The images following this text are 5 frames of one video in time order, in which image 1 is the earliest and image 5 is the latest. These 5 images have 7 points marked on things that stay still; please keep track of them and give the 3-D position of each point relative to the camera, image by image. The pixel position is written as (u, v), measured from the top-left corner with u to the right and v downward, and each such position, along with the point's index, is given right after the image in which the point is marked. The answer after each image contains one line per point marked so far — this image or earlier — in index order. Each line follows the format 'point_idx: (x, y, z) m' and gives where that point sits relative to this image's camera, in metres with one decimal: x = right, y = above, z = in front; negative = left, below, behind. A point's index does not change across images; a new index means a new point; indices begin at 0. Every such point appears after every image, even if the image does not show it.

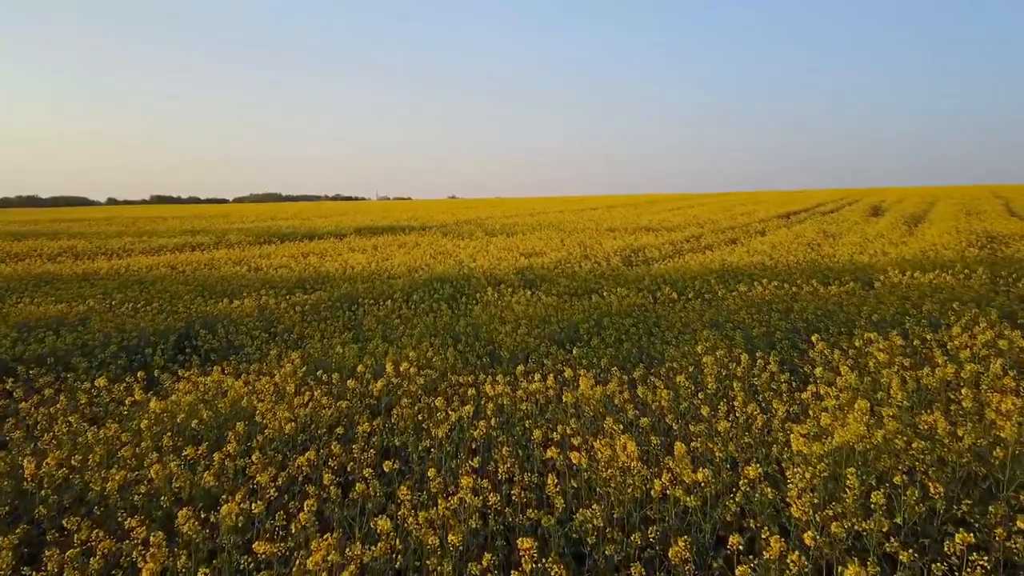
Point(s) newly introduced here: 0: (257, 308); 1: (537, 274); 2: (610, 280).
0: (-4.7, -0.4, +10.4) m
1: (+0.6, +0.4, +14.2) m
2: (+2.2, +0.2, +12.9) m
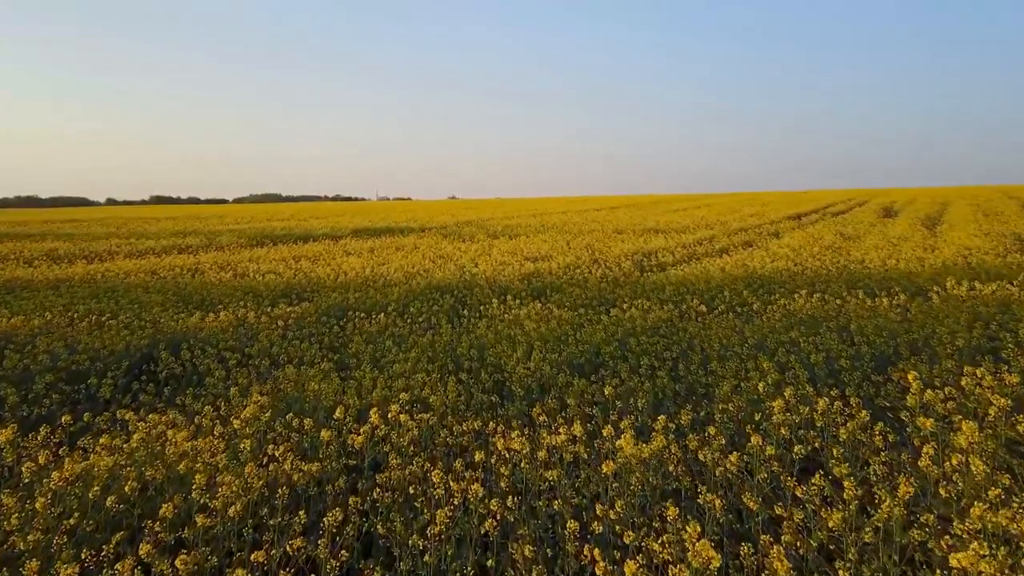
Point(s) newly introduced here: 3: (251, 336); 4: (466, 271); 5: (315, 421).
0: (-4.5, -0.6, +9.3) m
1: (+0.8, +0.2, +13.0) m
2: (+2.4, 0.0, +11.7) m
3: (-3.9, -0.7, +8.5) m
4: (-1.2, +0.4, +14.9) m
5: (-1.7, -1.1, +4.9) m
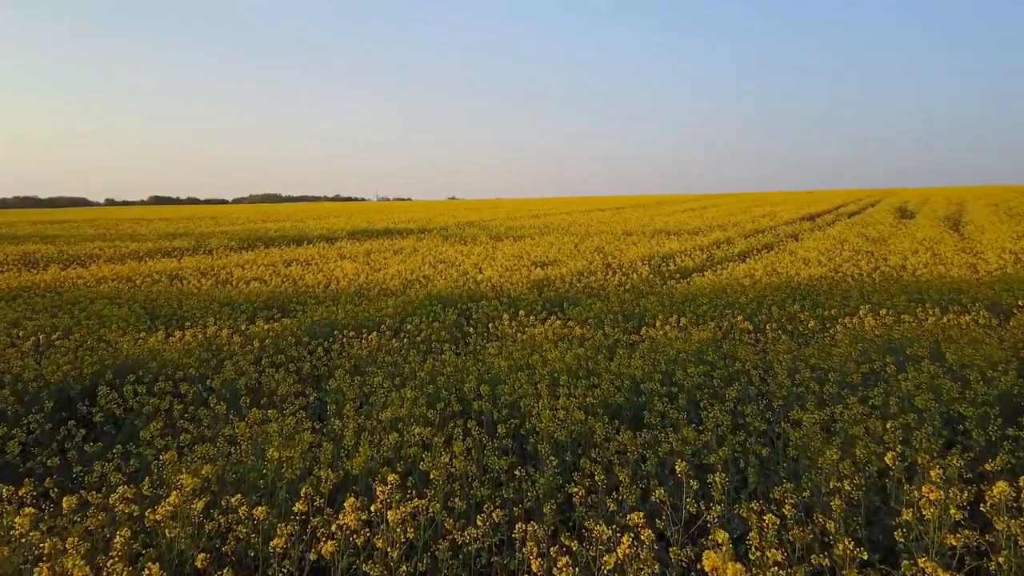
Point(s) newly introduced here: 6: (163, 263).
0: (-4.3, -0.8, +7.9) m
1: (+1.0, -0.1, +11.6) m
2: (+2.6, -0.2, +10.3) m
3: (-3.7, -0.9, +7.2) m
4: (-1.0, +0.2, +13.5) m
5: (-1.5, -1.3, +3.5) m
6: (-11.6, +0.8, +18.9) m
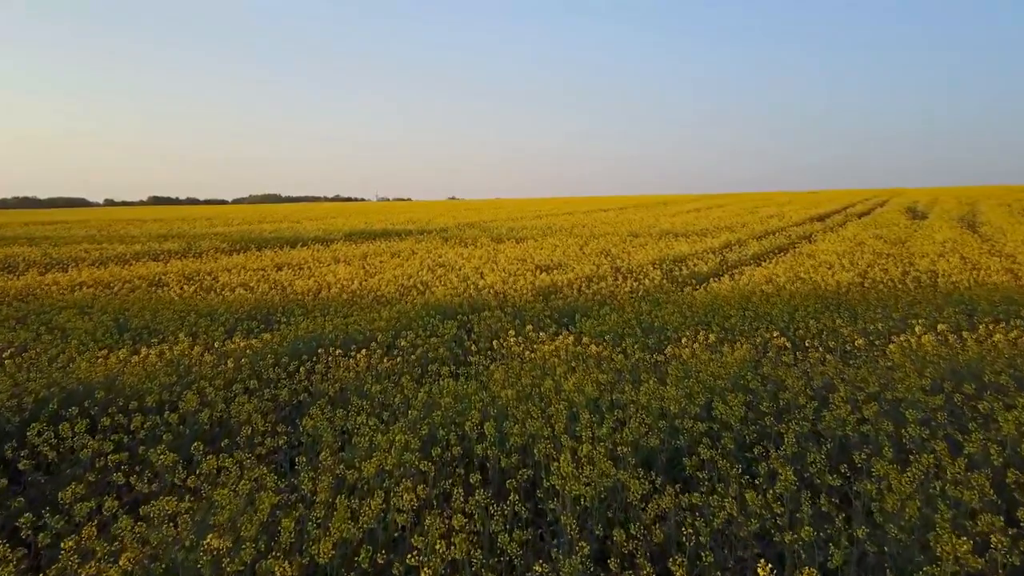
0: (-4.2, -0.9, +7.0) m
1: (+1.0, -0.2, +10.7) m
2: (+2.7, -0.4, +9.4) m
3: (-3.6, -1.1, +6.2) m
4: (-0.9, +0.1, +12.6) m
5: (-1.4, -1.5, +2.6) m
6: (-11.5, +0.7, +18.0) m
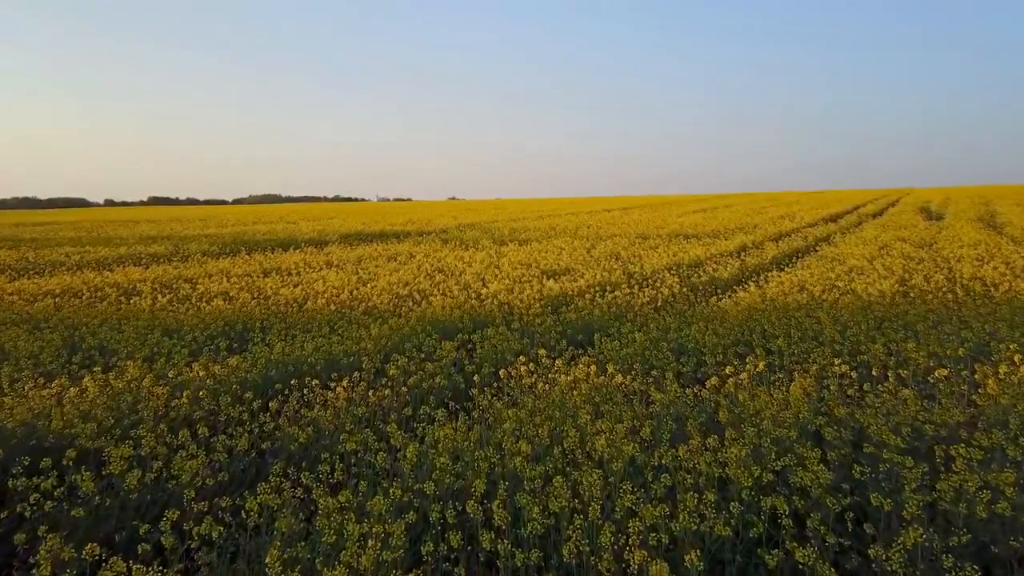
0: (-4.1, -1.1, +5.8) m
1: (+1.2, -0.4, +9.5) m
2: (+2.8, -0.6, +8.2) m
3: (-3.5, -1.3, +5.0) m
4: (-0.8, -0.1, +11.4) m
5: (-1.3, -1.7, +1.4) m
6: (-11.4, +0.5, +16.8) m
